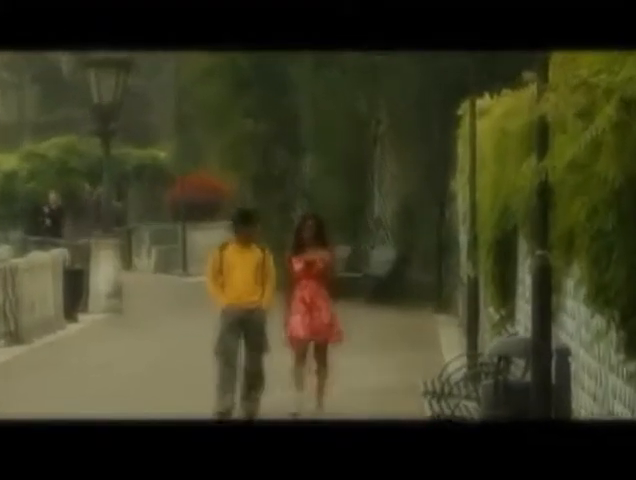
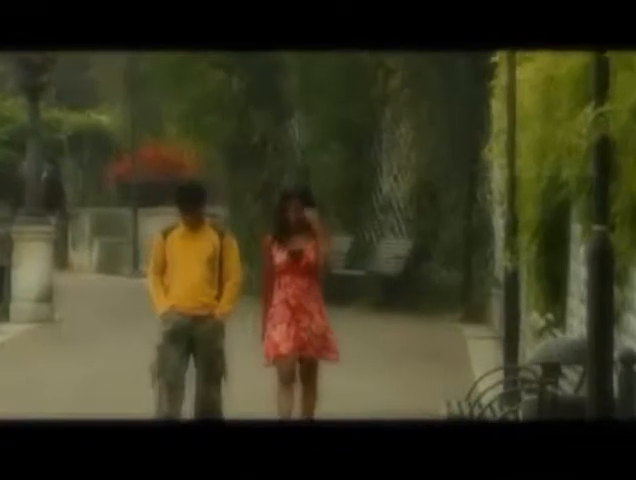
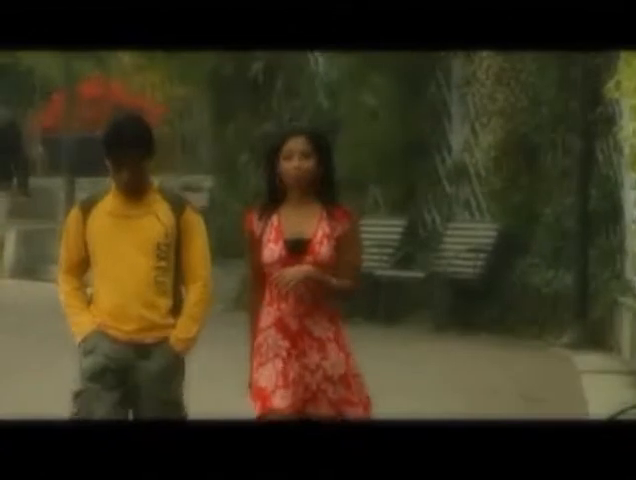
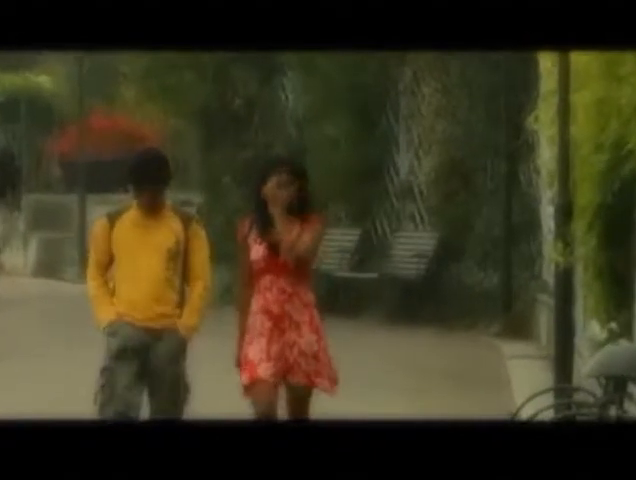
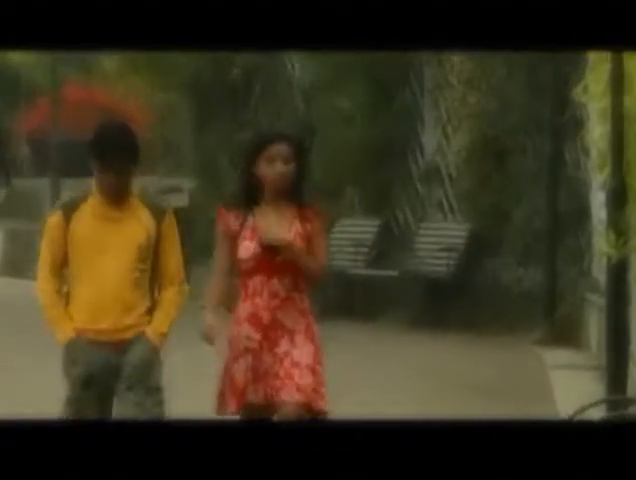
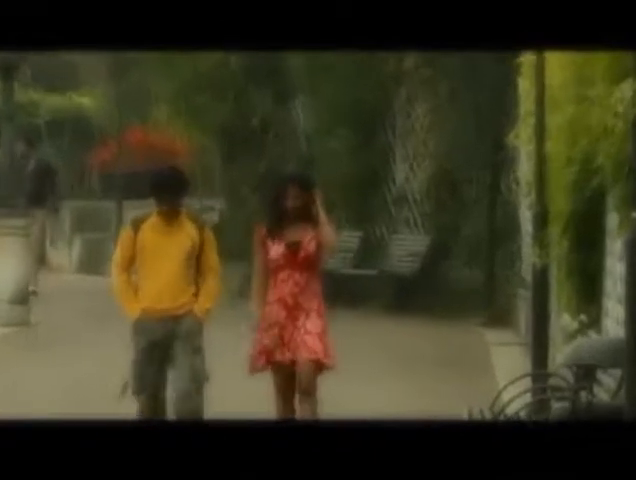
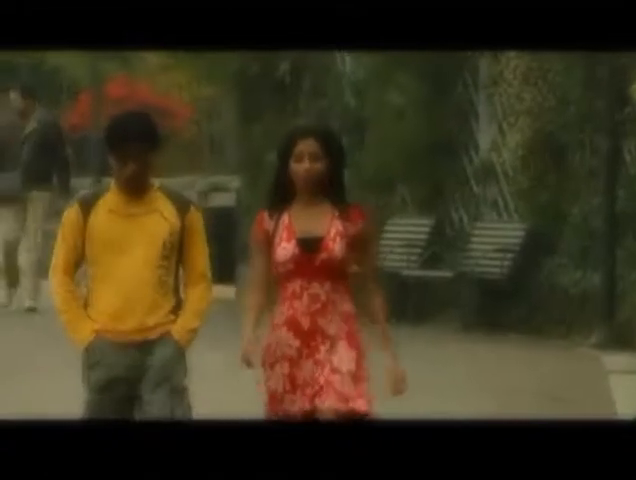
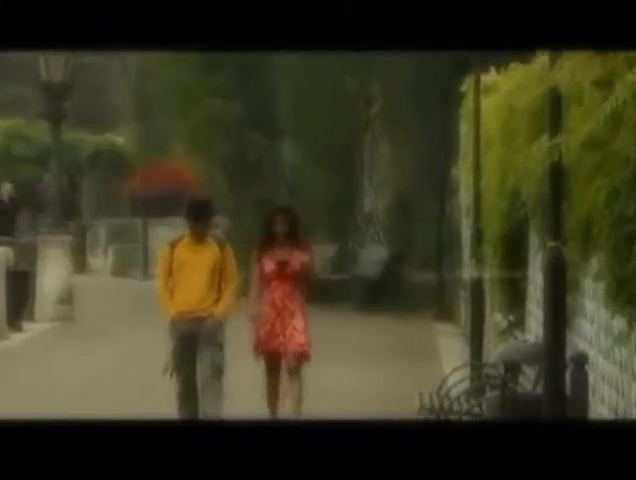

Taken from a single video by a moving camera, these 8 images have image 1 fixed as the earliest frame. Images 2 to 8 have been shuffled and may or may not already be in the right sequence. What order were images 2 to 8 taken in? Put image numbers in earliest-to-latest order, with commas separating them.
8, 2, 6, 4, 5, 3, 7
